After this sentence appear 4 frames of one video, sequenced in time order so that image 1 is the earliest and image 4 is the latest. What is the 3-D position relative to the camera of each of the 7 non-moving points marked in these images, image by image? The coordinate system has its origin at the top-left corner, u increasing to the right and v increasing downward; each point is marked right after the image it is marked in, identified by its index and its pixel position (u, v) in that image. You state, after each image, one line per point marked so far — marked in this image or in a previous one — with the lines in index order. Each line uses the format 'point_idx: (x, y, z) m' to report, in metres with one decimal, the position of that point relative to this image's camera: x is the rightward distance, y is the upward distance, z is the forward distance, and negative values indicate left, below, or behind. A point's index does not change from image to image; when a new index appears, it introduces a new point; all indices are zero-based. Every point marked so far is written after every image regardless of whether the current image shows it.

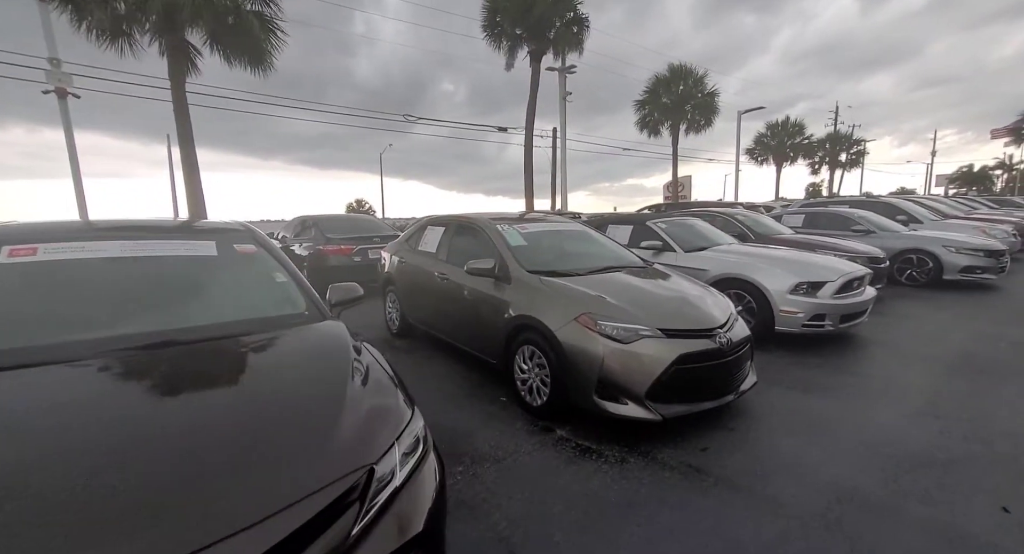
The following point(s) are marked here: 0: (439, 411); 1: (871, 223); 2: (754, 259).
0: (-0.6, -1.0, +3.3) m
1: (+7.4, +1.1, +9.0) m
2: (+2.9, +0.2, +5.1) m
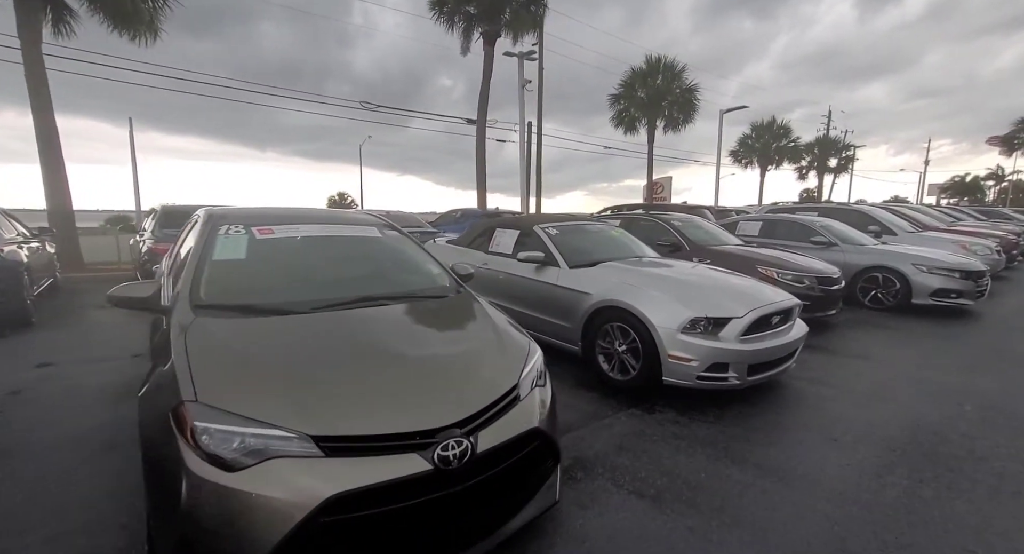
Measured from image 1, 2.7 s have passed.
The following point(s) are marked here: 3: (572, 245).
0: (-2.2, -1.2, +2.0) m
1: (+5.7, +0.8, +7.7) m
2: (+1.2, 0.0, +3.8) m
3: (+0.7, +0.4, +4.7) m
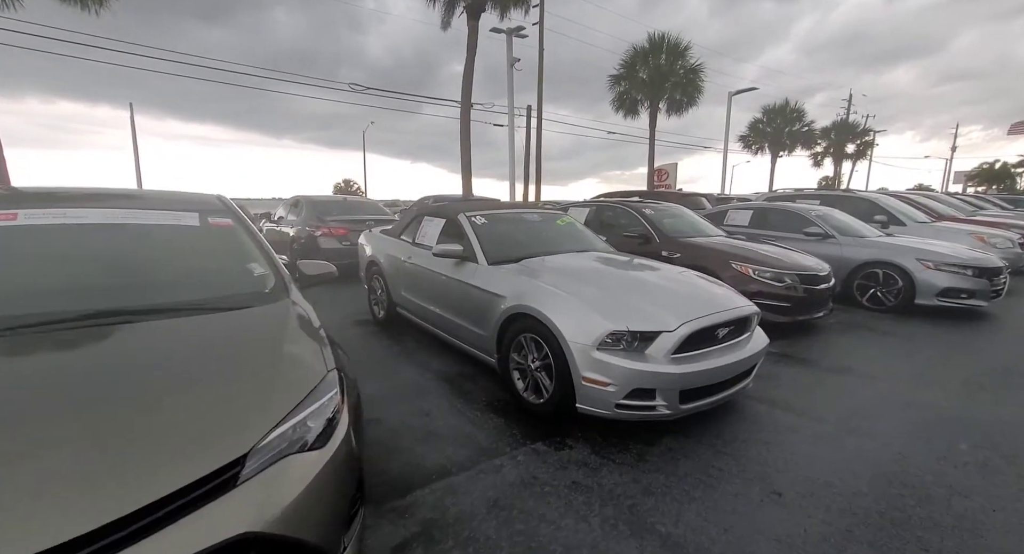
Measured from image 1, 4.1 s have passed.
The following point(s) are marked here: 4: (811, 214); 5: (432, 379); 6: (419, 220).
0: (-3.1, -1.2, +1.4) m
1: (+5.0, +0.8, +6.9) m
2: (+0.4, 0.0, +3.1) m
3: (-0.1, +0.4, +4.0) m
4: (+4.9, +1.0, +7.1) m
5: (-0.7, -0.9, +3.7) m
6: (-1.0, +0.6, +4.7) m
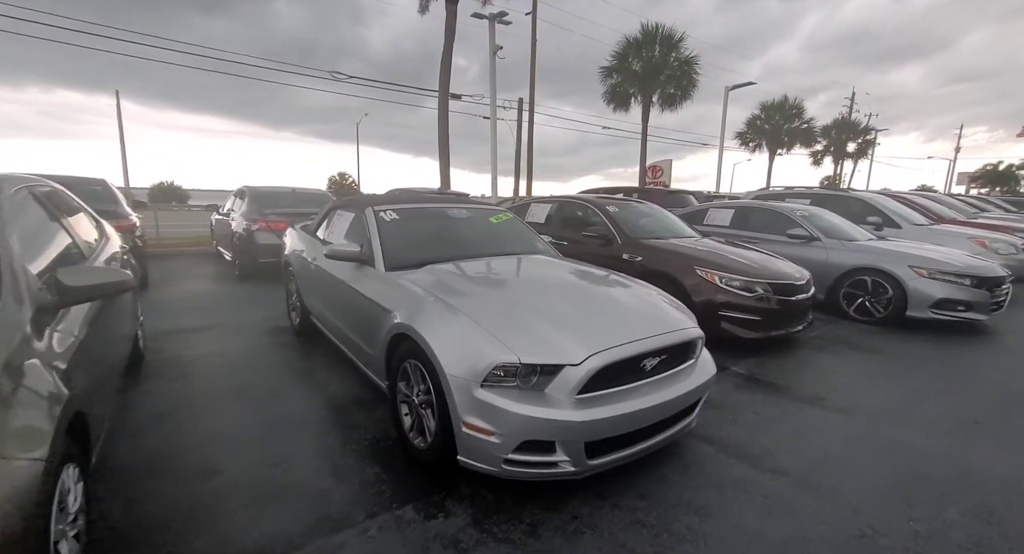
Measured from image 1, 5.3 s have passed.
0: (-3.8, -1.3, +0.8) m
1: (+4.4, +0.7, +6.2) m
2: (-0.3, -0.1, +2.5) m
3: (-0.8, +0.3, +3.4) m
4: (+4.2, +0.9, +6.4) m
5: (-1.4, -0.9, +3.0) m
6: (-1.7, +0.6, +4.1) m
